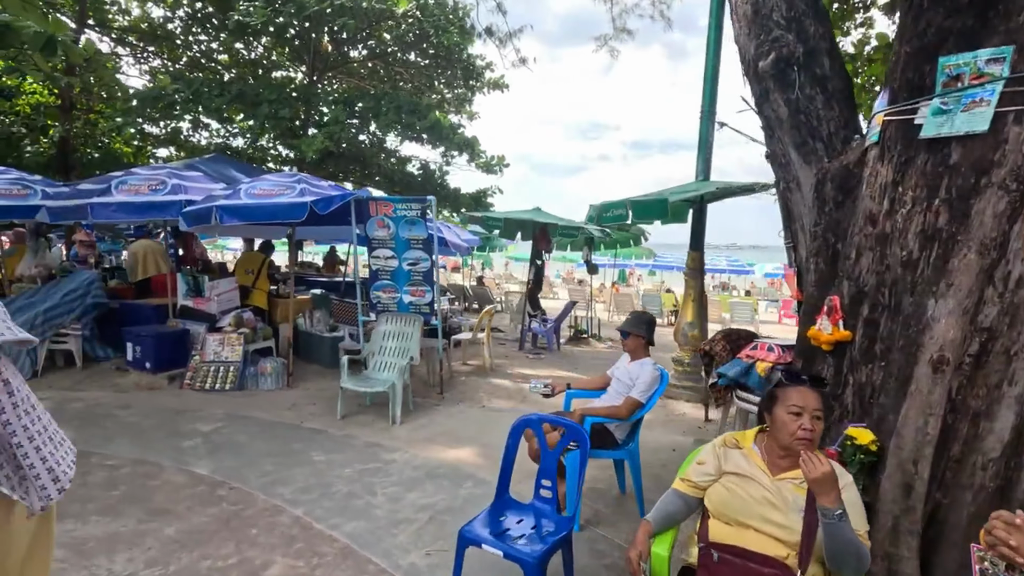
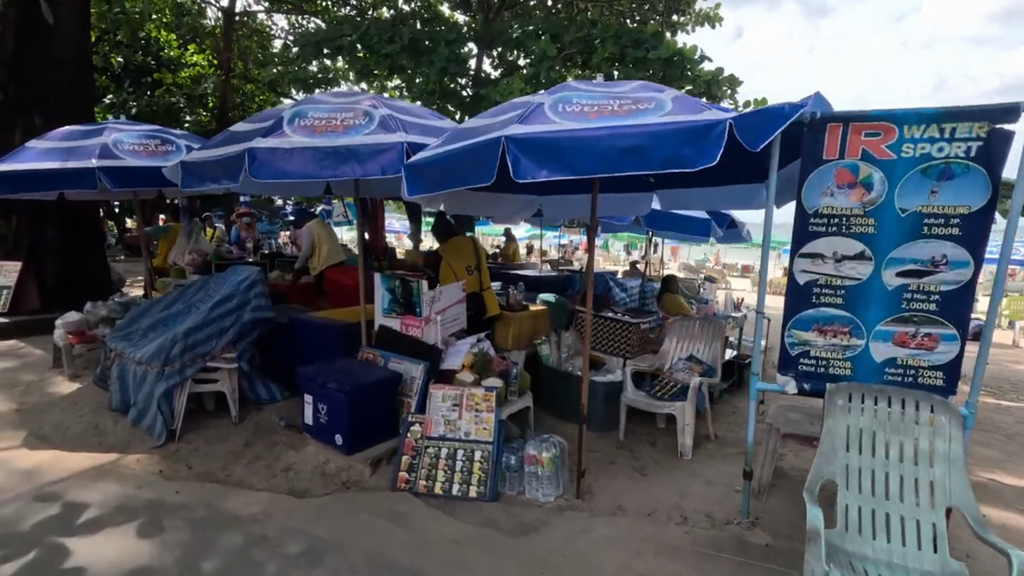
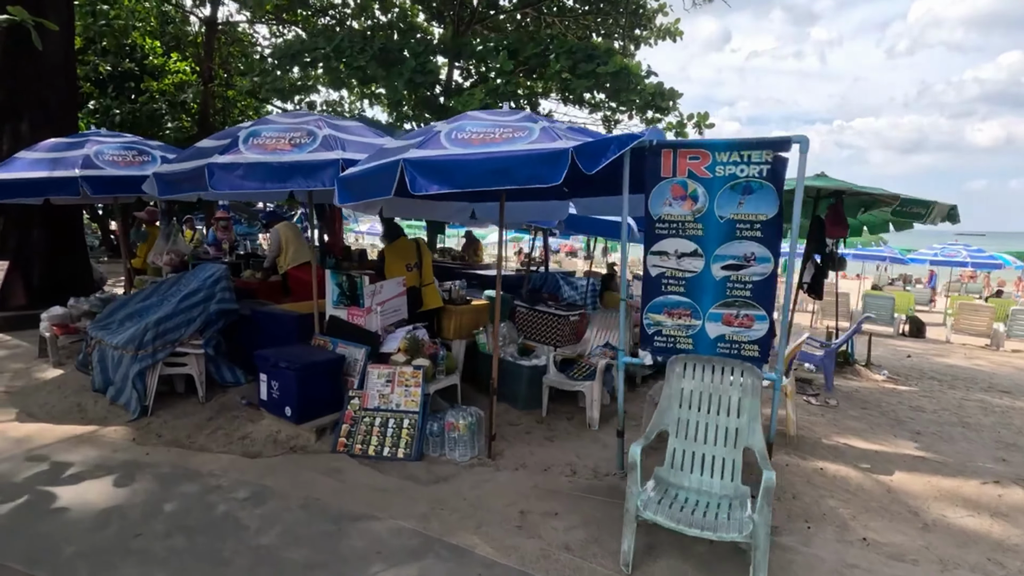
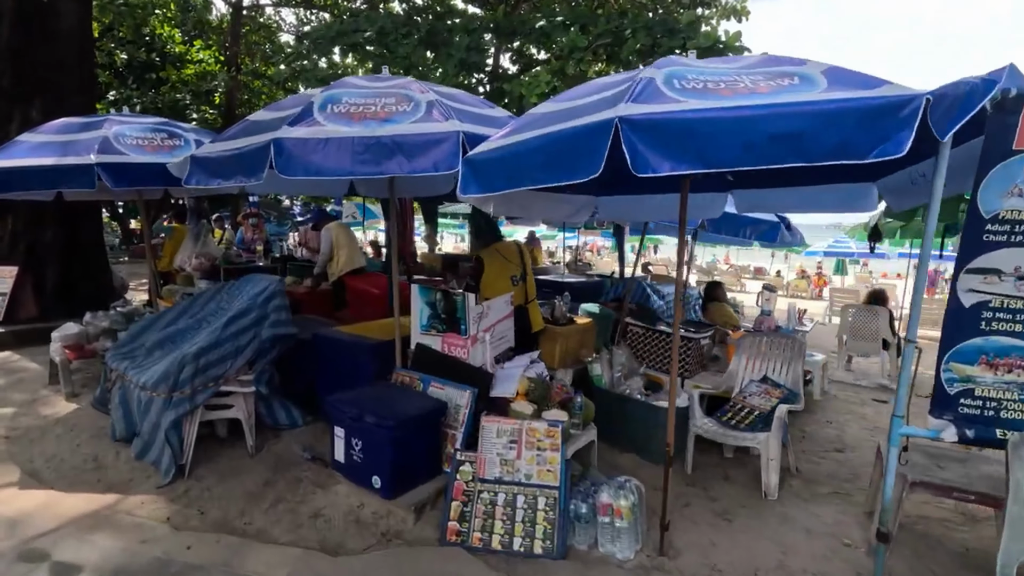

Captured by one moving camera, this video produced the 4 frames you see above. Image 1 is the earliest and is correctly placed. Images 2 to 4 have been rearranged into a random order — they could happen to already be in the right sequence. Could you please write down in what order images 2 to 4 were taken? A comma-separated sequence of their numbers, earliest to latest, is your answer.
3, 2, 4
